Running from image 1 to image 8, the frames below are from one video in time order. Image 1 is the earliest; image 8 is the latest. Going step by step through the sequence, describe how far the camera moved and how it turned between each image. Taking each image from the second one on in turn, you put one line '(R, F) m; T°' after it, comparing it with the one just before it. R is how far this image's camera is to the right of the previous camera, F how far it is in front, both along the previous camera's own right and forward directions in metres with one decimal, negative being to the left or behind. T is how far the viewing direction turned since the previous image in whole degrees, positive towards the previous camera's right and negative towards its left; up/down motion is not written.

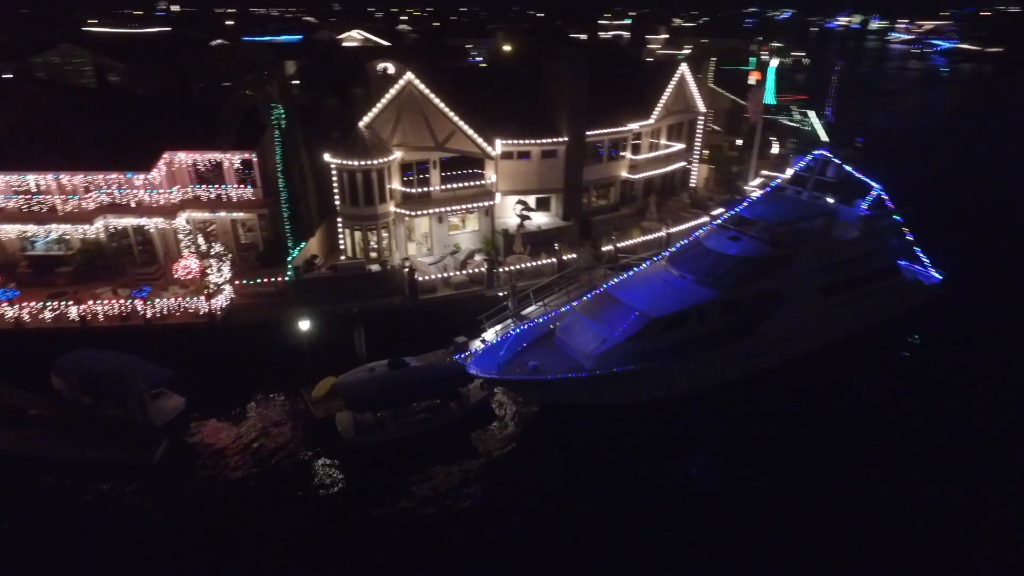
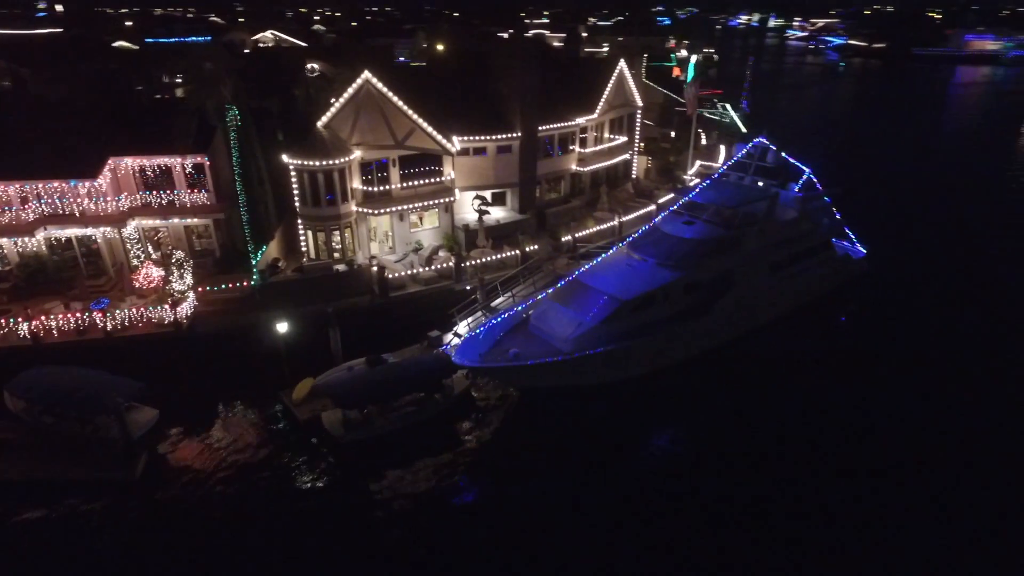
(-1.3, -0.4) m; +7°
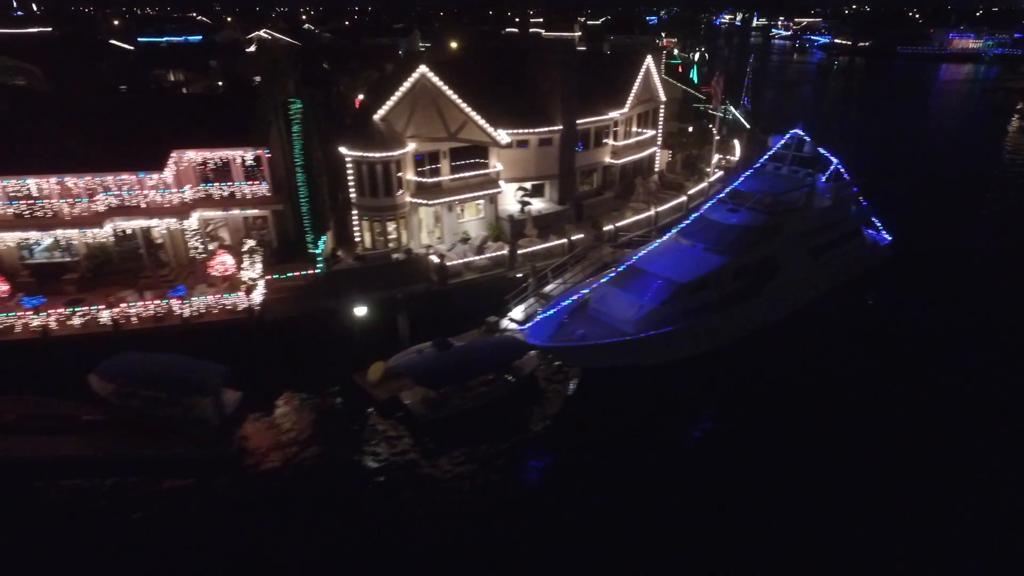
(-2.2, -0.7) m; +1°
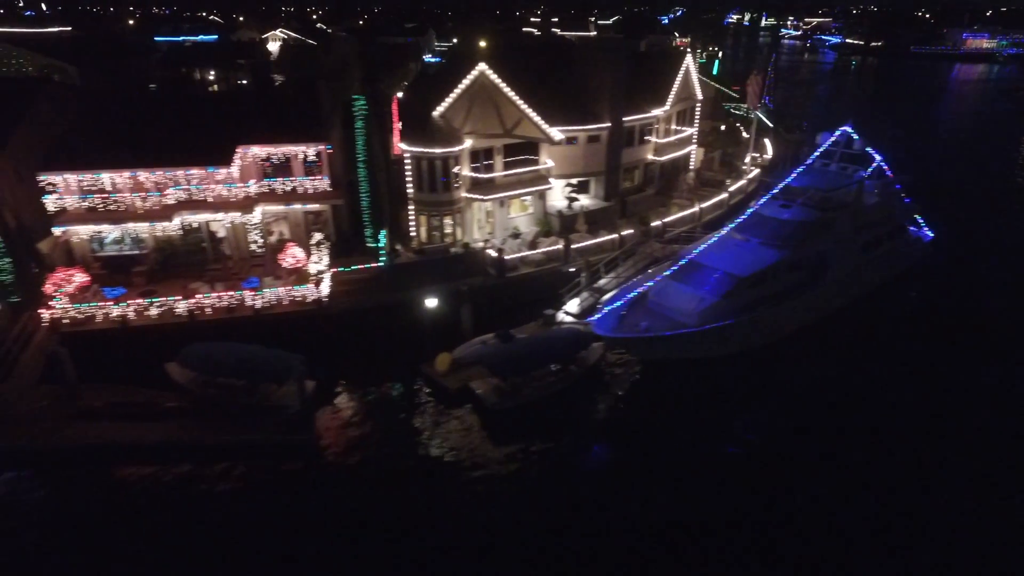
(-1.7, -0.4) m; 0°
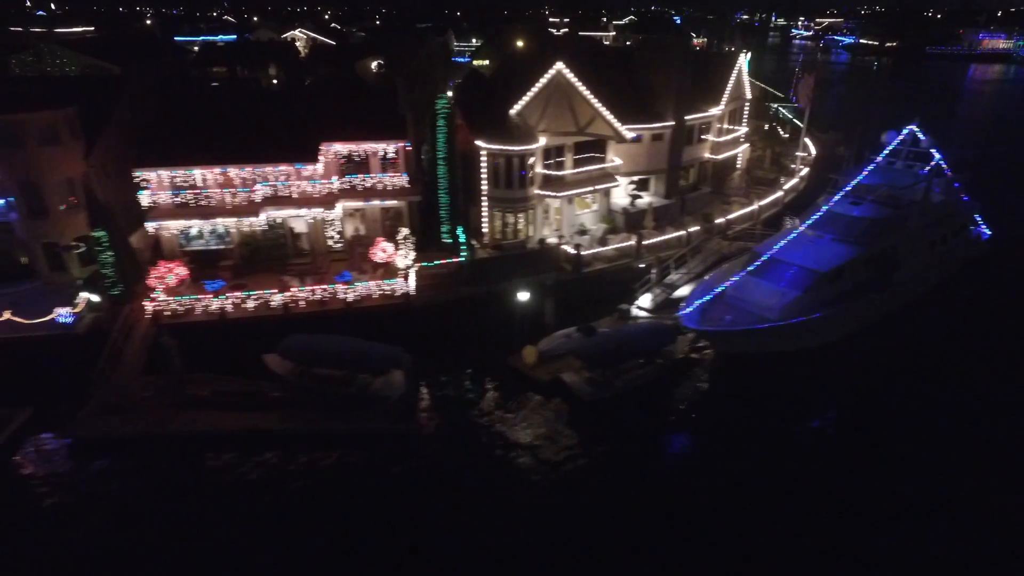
(-2.3, -0.4) m; 0°
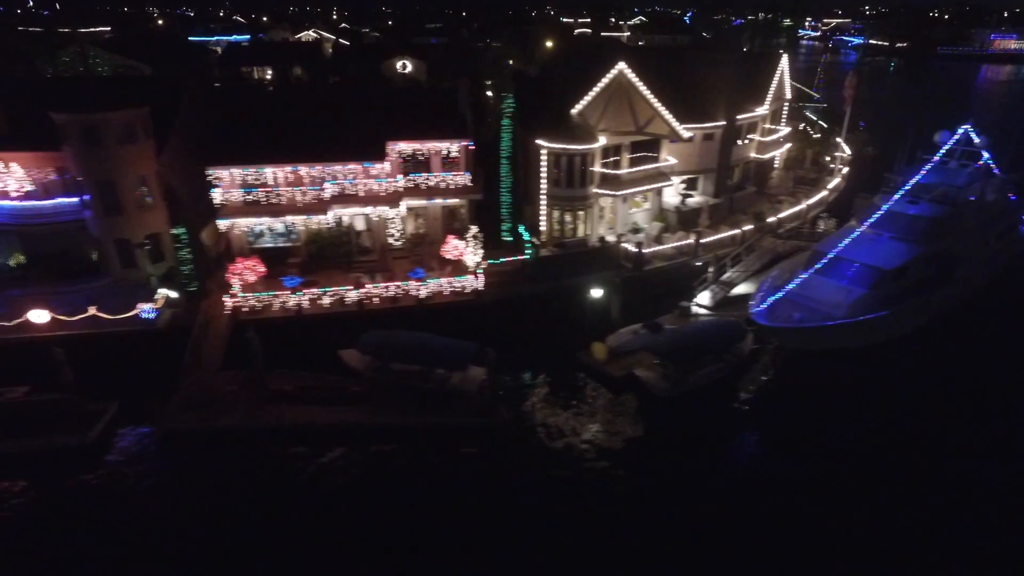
(-2.0, -0.3) m; 0°
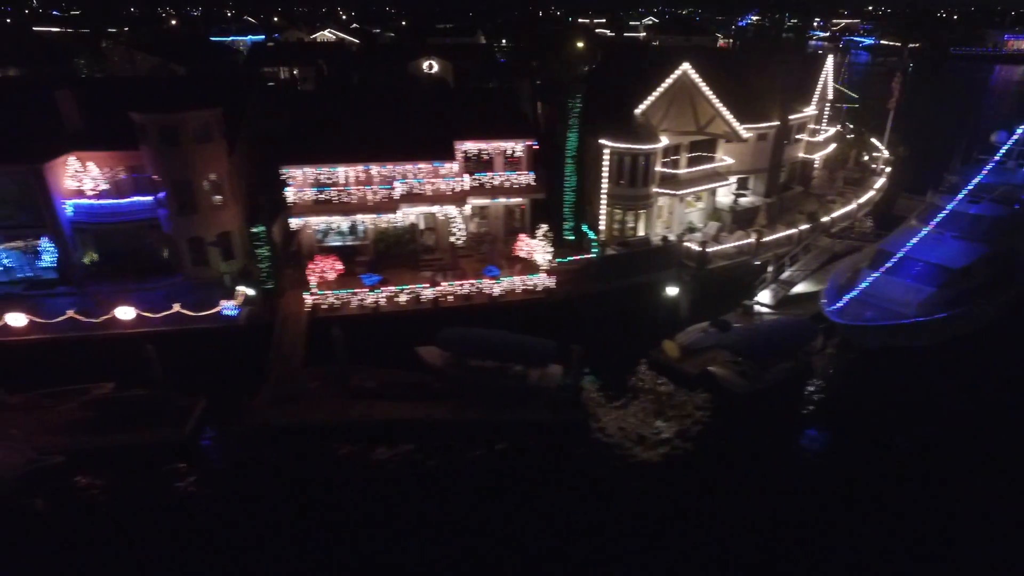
(-2.0, -0.2) m; 0°
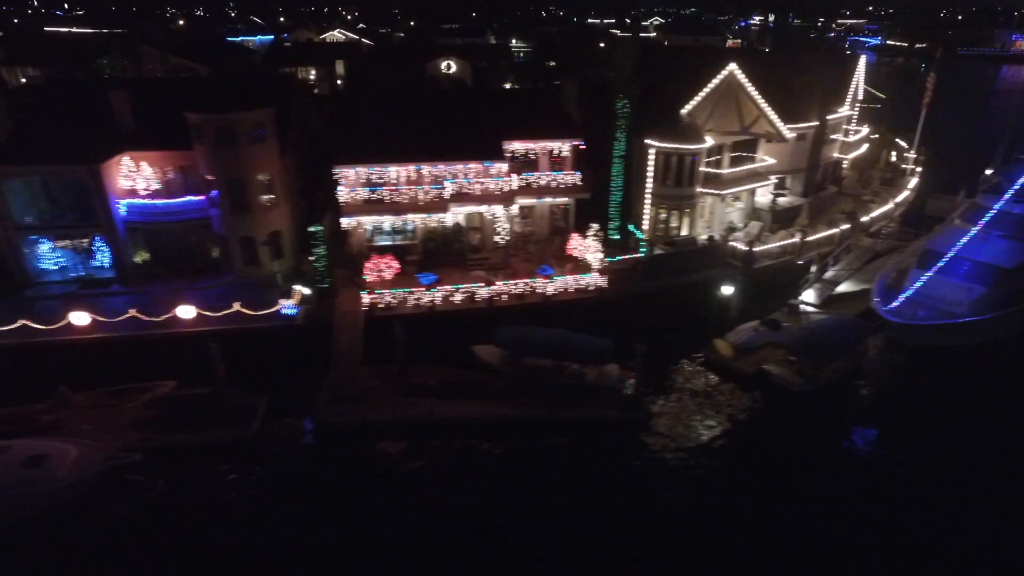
(-1.6, -0.1) m; 0°
